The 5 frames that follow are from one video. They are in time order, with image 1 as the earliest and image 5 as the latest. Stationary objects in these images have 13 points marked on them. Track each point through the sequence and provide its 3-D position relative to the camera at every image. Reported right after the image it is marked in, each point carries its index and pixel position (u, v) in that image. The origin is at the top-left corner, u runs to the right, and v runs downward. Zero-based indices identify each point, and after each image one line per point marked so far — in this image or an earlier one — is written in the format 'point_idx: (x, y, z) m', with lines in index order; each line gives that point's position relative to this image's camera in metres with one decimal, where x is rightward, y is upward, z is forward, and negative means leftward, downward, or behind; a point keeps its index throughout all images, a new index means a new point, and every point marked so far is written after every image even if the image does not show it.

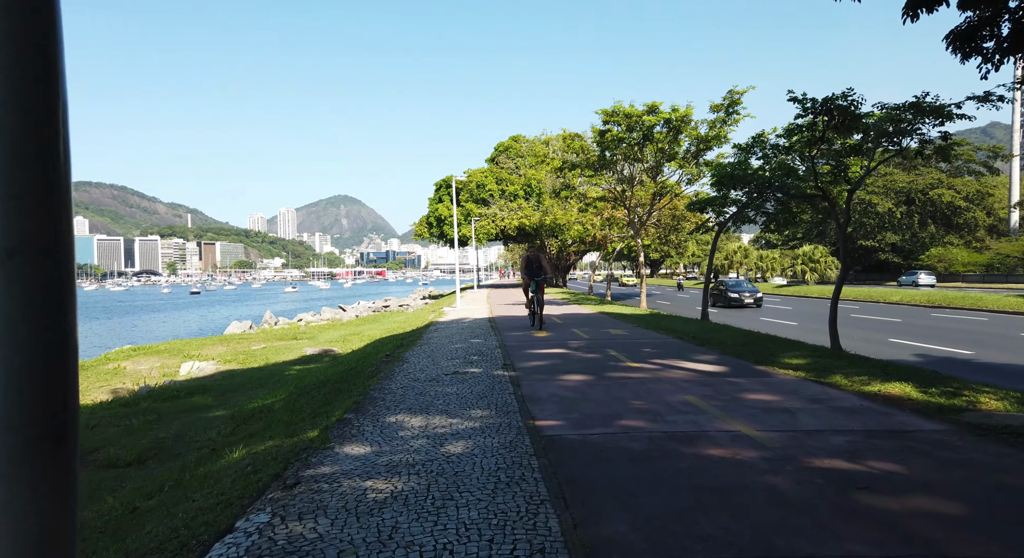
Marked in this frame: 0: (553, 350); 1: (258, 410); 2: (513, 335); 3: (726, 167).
0: (+0.8, -1.4, +11.4) m
1: (-4.5, -2.3, +10.1) m
2: (0.0, -1.4, +14.3) m
3: (+5.0, +2.6, +13.0) m
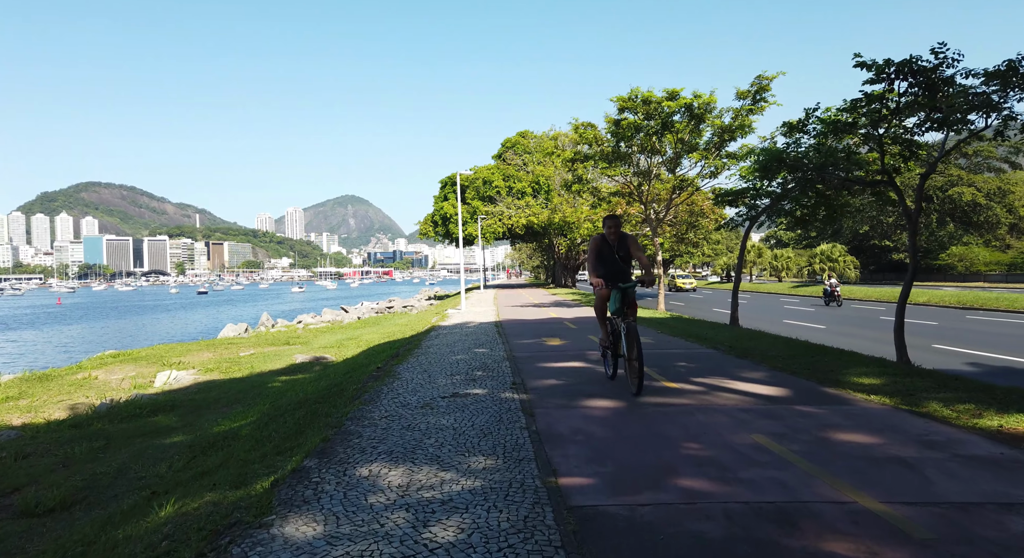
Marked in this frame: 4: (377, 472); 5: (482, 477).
0: (+1.0, -1.4, +9.7) m
1: (-4.3, -2.4, +8.6) m
2: (+0.2, -1.4, +12.7) m
3: (+5.2, +2.6, +11.3) m
4: (-1.1, -1.6, +4.7) m
5: (-0.2, -1.5, +4.4) m
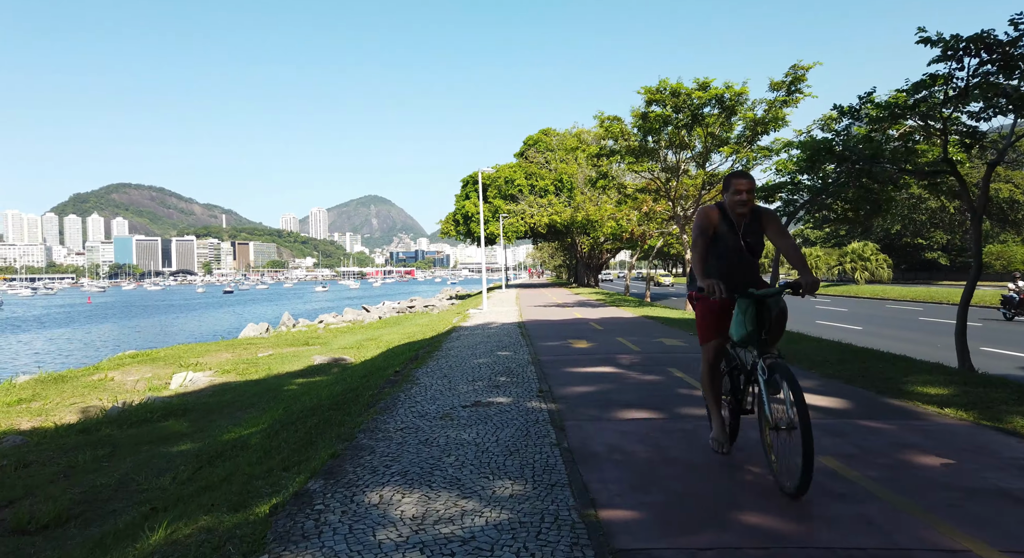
0: (+1.4, -1.4, +9.1) m
1: (-4.0, -2.3, +8.1) m
2: (+0.7, -1.4, +12.1) m
3: (+5.6, +2.6, +10.5) m
4: (-0.9, -1.6, +4.1) m
5: (0.0, -1.5, +3.8) m
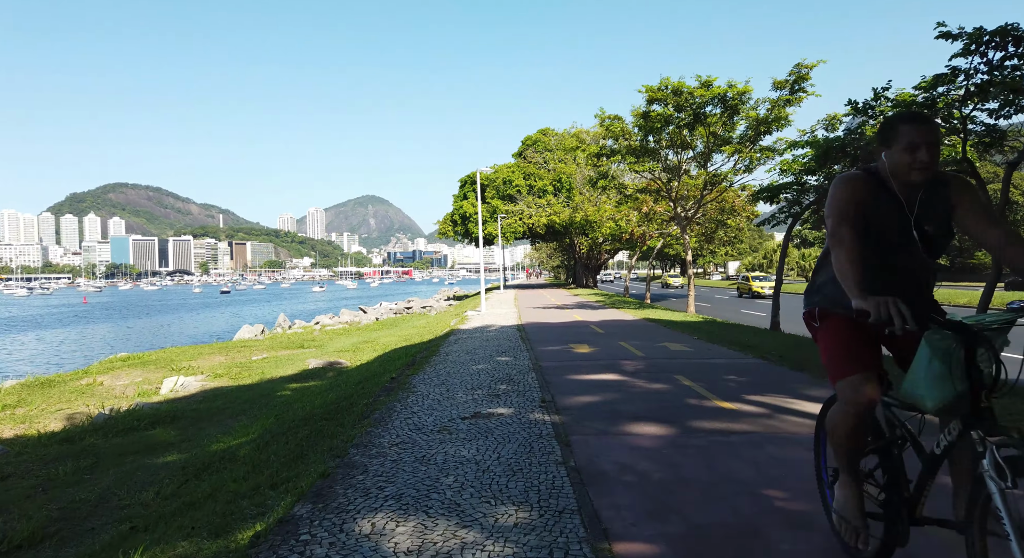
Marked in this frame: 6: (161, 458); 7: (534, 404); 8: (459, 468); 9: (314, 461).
0: (+1.4, -1.5, +8.7) m
1: (-4.0, -2.4, +7.7) m
2: (+0.7, -1.5, +11.7) m
3: (+5.6, +2.5, +10.2) m
4: (-0.9, -1.6, +3.7) m
5: (0.0, -1.6, +3.5) m
6: (-5.0, -2.6, +8.2) m
7: (+0.3, -1.5, +7.0) m
8: (-0.5, -1.6, +4.8) m
9: (-2.0, -1.8, +5.7) m
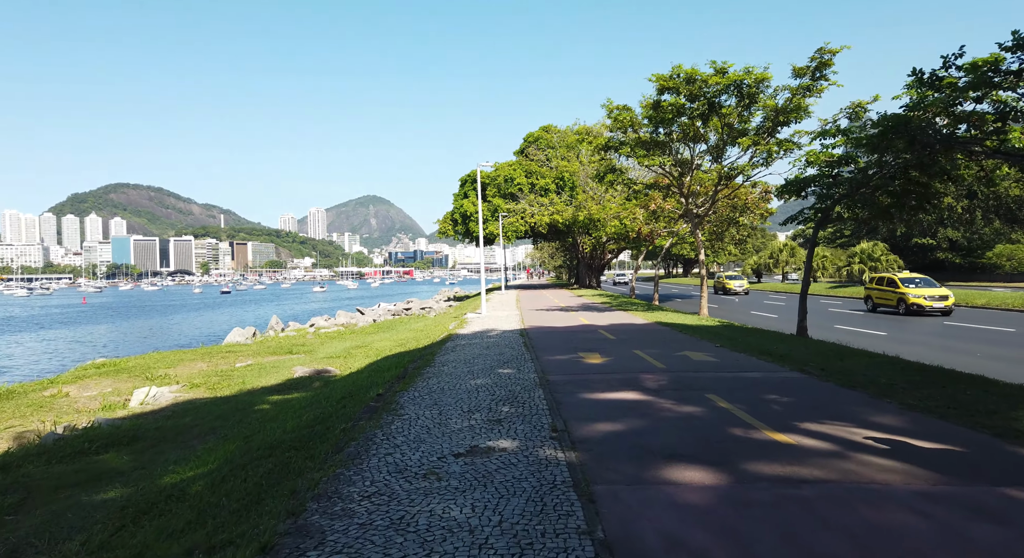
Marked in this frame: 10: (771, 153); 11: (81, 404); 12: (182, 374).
0: (+1.4, -1.5, +7.5) m
1: (-3.9, -2.4, +6.5) m
2: (+0.8, -1.5, +10.5) m
3: (+5.7, +2.5, +8.9) m
4: (-0.8, -1.7, +2.5) m
5: (0.0, -1.6, +2.2) m
6: (-5.0, -2.6, +7.0) m
7: (+0.3, -1.6, +5.7) m
8: (-0.4, -1.6, +3.6) m
9: (-1.9, -1.8, +4.5) m
10: (+8.9, +4.4, +19.7) m
11: (-9.7, -2.7, +12.8) m
12: (-9.2, -2.6, +15.9) m
